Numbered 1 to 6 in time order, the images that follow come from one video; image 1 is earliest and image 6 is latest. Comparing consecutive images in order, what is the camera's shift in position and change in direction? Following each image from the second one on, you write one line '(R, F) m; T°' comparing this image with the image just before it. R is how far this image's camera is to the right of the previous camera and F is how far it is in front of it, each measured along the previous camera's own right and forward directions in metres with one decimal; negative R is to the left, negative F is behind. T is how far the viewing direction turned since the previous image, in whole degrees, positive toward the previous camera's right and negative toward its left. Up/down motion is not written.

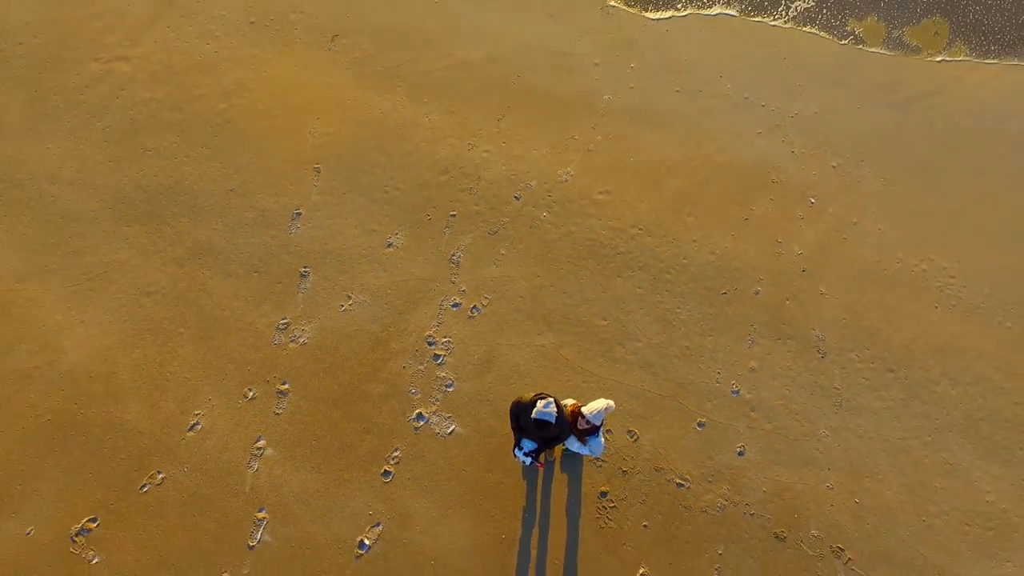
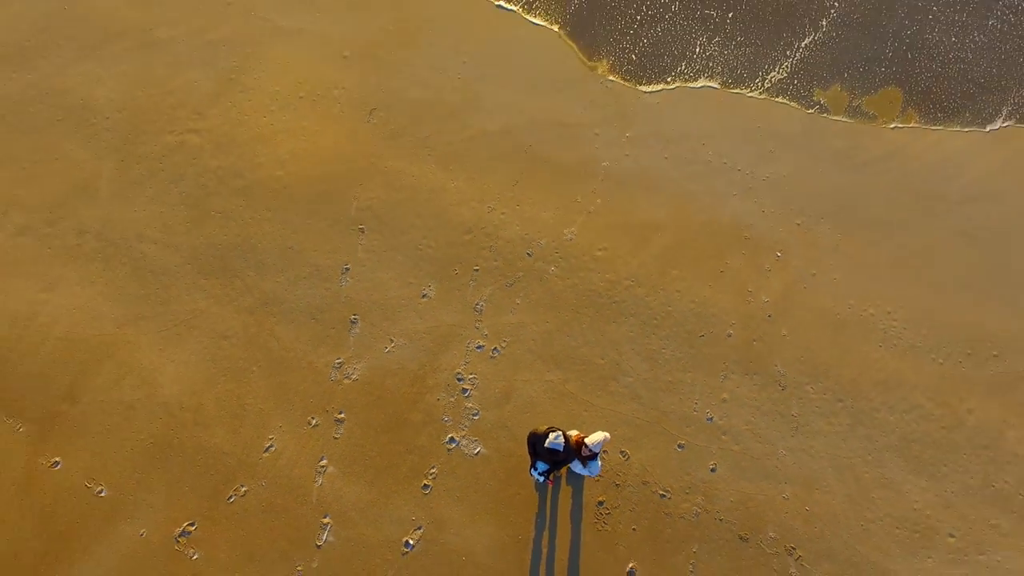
(0.0, -0.4) m; 0°
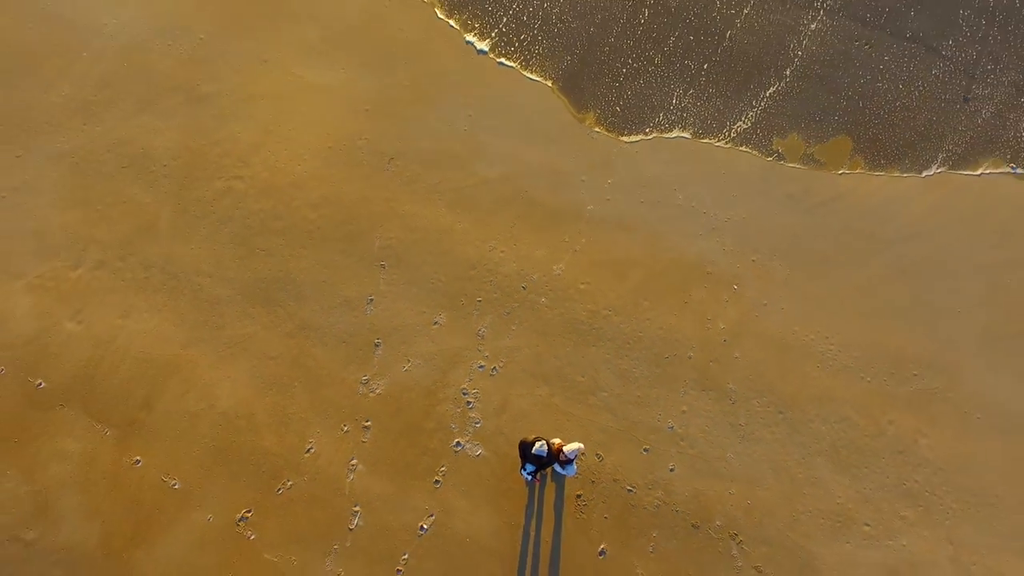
(0.0, -0.5) m; 0°
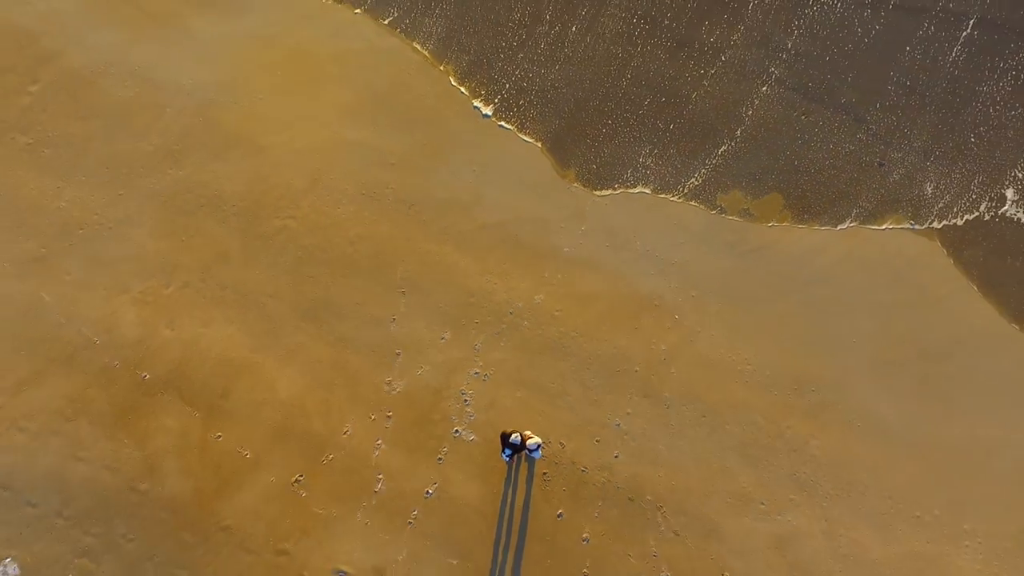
(+0.1, -0.9) m; -1°
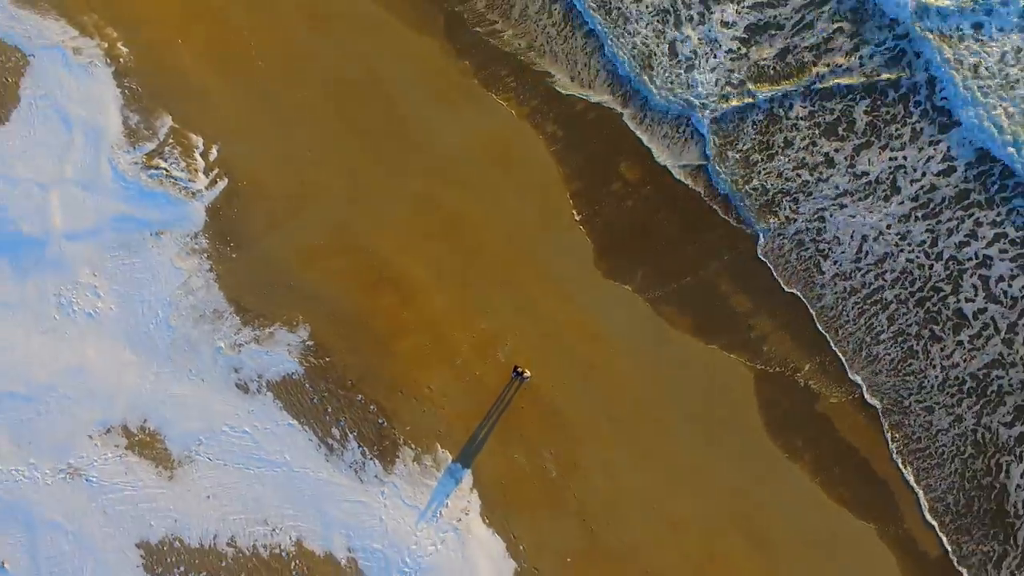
(+0.2, -4.4) m; -5°
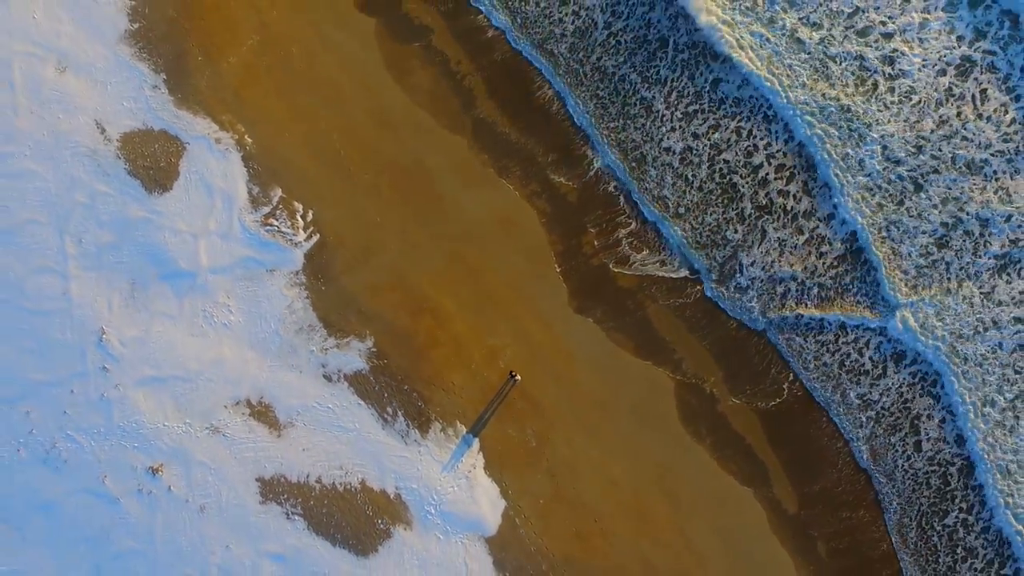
(0.0, -3.9) m; 0°
